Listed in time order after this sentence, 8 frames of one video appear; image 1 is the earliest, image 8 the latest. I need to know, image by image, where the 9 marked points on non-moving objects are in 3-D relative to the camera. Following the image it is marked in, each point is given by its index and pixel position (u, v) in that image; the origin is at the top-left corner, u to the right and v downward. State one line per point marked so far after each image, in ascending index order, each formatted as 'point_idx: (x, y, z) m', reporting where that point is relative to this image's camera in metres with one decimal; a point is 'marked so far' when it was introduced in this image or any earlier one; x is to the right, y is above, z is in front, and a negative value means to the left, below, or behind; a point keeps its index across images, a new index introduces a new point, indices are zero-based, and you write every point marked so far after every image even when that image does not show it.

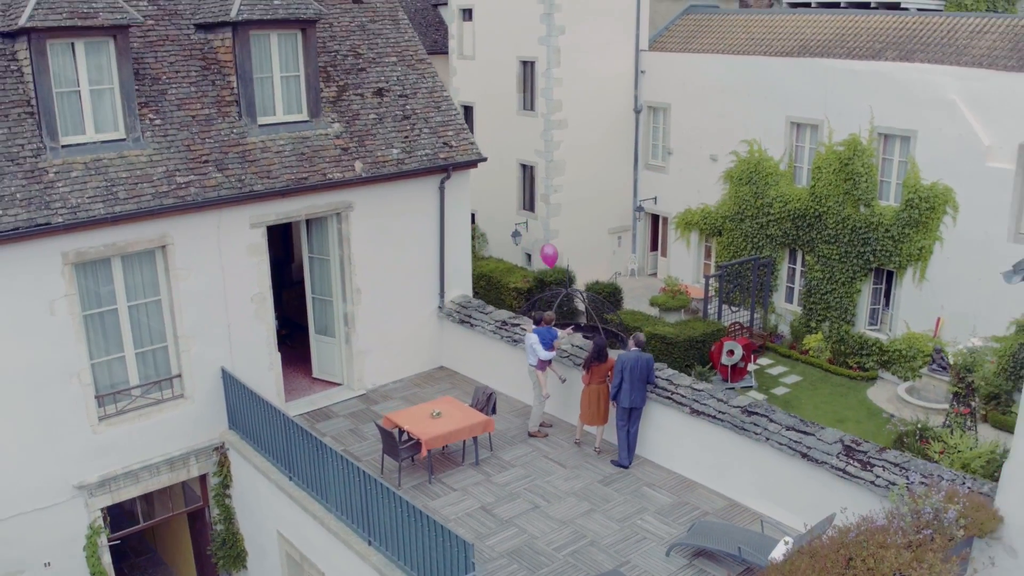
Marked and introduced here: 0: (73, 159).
0: (-5.1, +1.5, +10.6) m
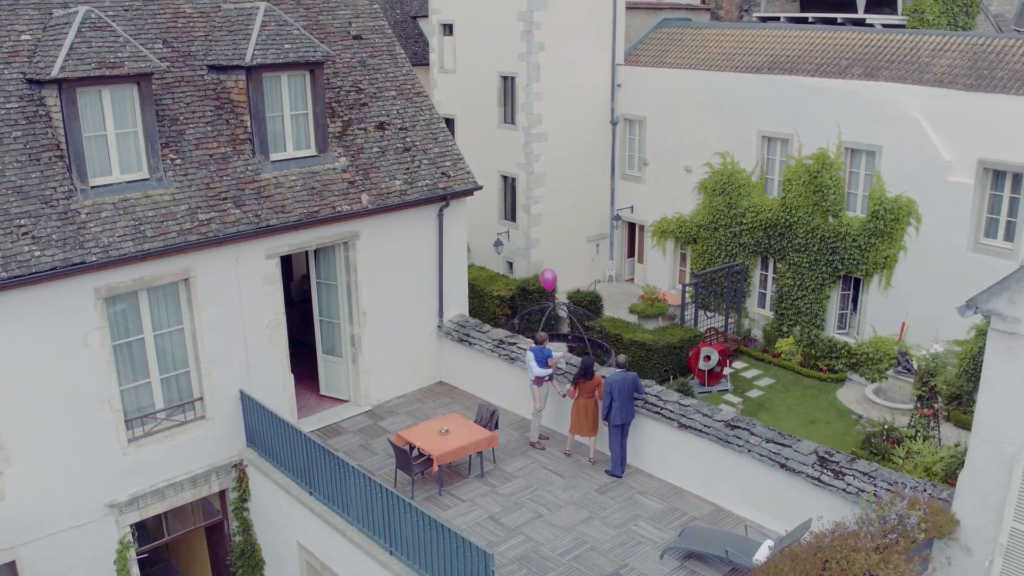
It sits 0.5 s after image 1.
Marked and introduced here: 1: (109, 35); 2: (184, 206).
0: (-5.1, +1.1, +11.4) m
1: (-5.0, +3.2, +11.4) m
2: (-4.2, +1.1, +11.9) m
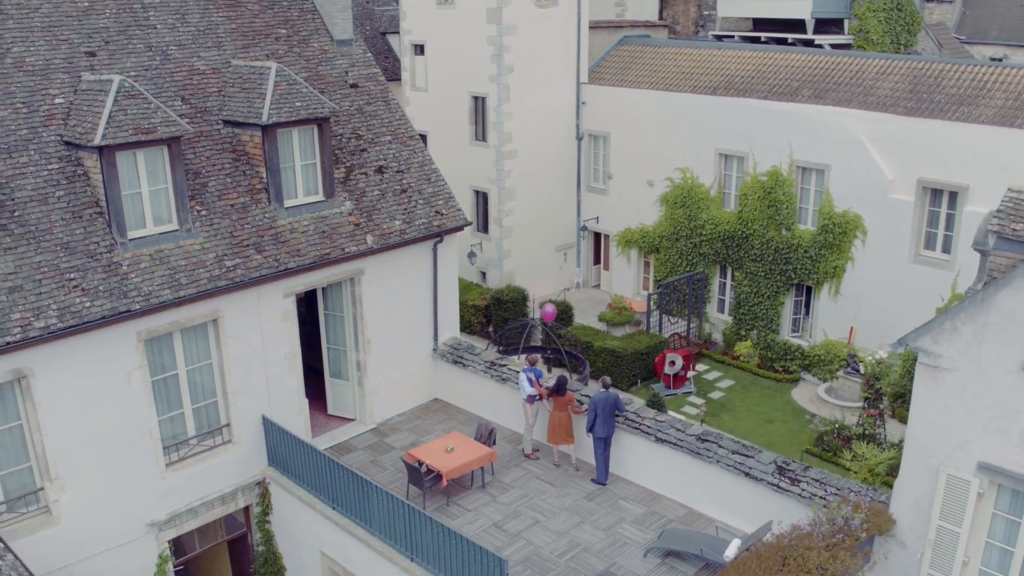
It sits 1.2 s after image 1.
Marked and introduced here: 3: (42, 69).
0: (-5.1, +0.5, +12.6) m
1: (-5.1, +2.6, +12.6) m
2: (-4.3, +0.5, +13.2) m
3: (-6.9, +3.2, +13.4) m
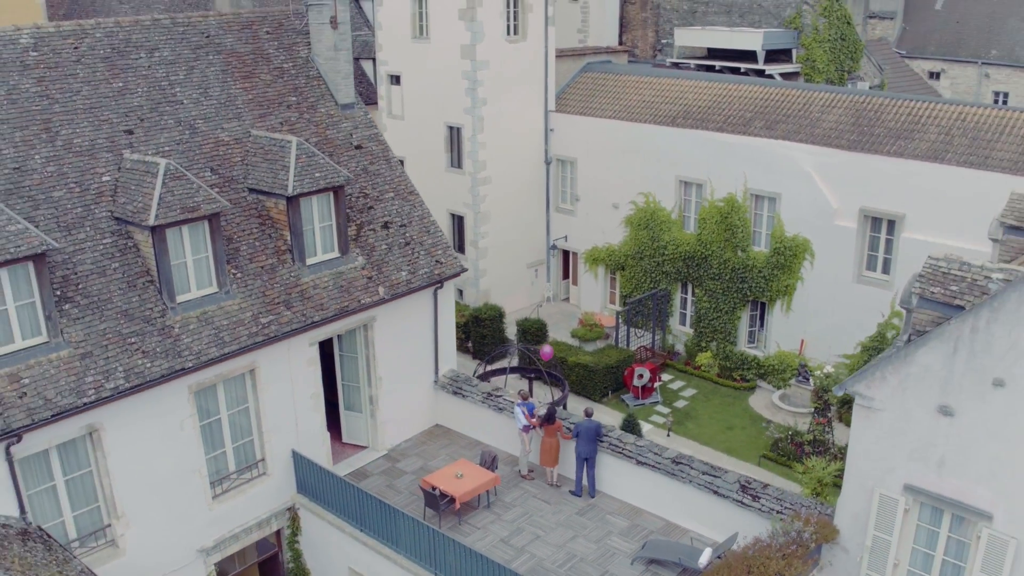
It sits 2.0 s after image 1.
0: (-5.1, -0.4, +14.4) m
1: (-5.1, +1.7, +14.4) m
2: (-4.3, -0.4, +15.0) m
3: (-7.0, +2.3, +15.0) m
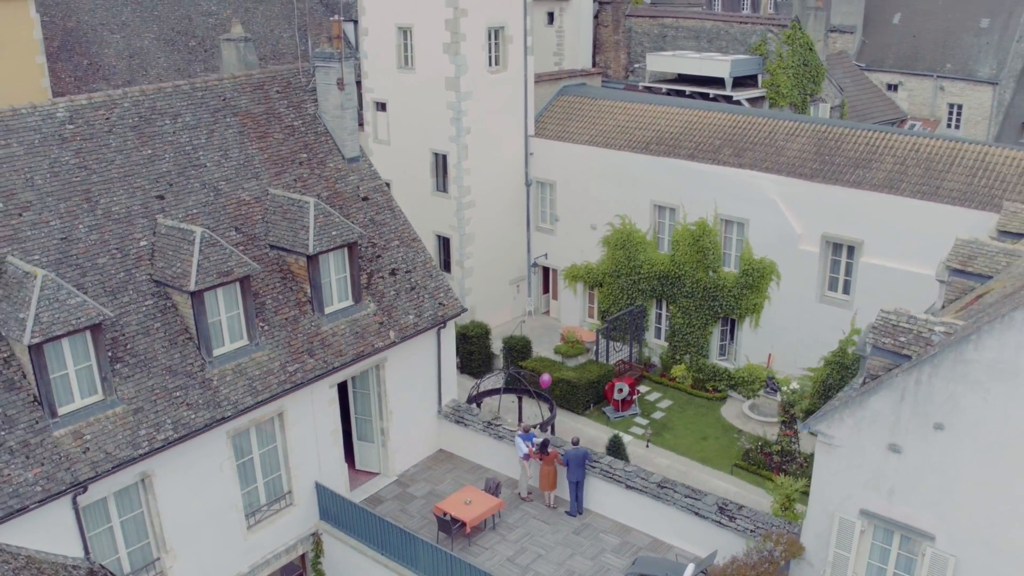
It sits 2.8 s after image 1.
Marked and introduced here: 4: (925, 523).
0: (-5.1, -1.4, +16.0) m
1: (-5.1, +0.7, +15.9) m
2: (-4.3, -1.3, +16.6) m
3: (-7.0, +1.3, +16.5) m
4: (+6.3, -3.6, +13.9) m
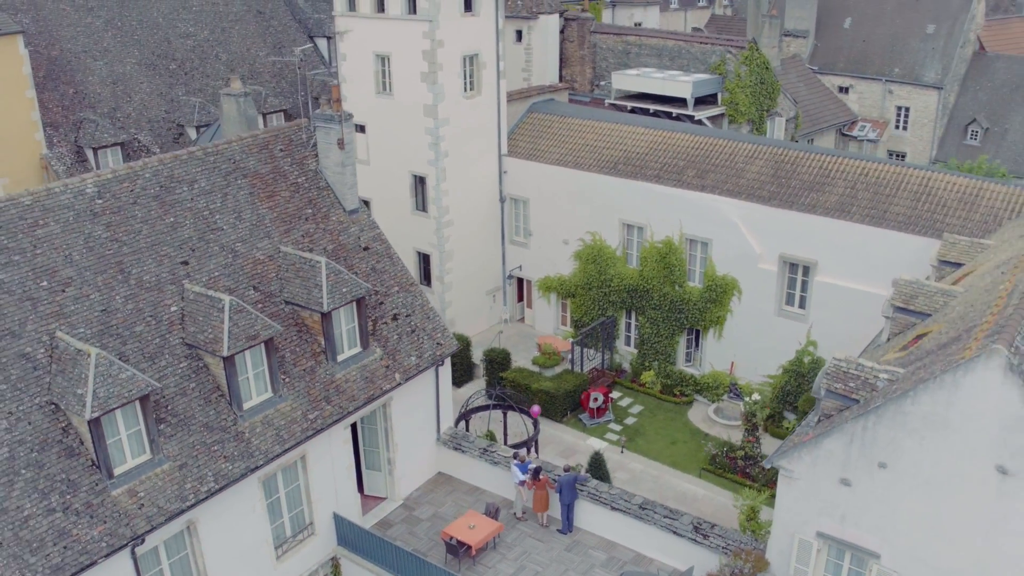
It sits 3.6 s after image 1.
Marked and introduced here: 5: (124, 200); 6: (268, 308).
0: (-5.1, -2.5, +17.8) m
1: (-5.1, -0.5, +17.6) m
2: (-4.3, -2.5, +18.5) m
3: (-7.0, +0.1, +18.1) m
4: (+6.4, -4.6, +16.3) m
5: (-7.9, +1.8, +18.5) m
6: (-5.2, -0.4, +19.3) m
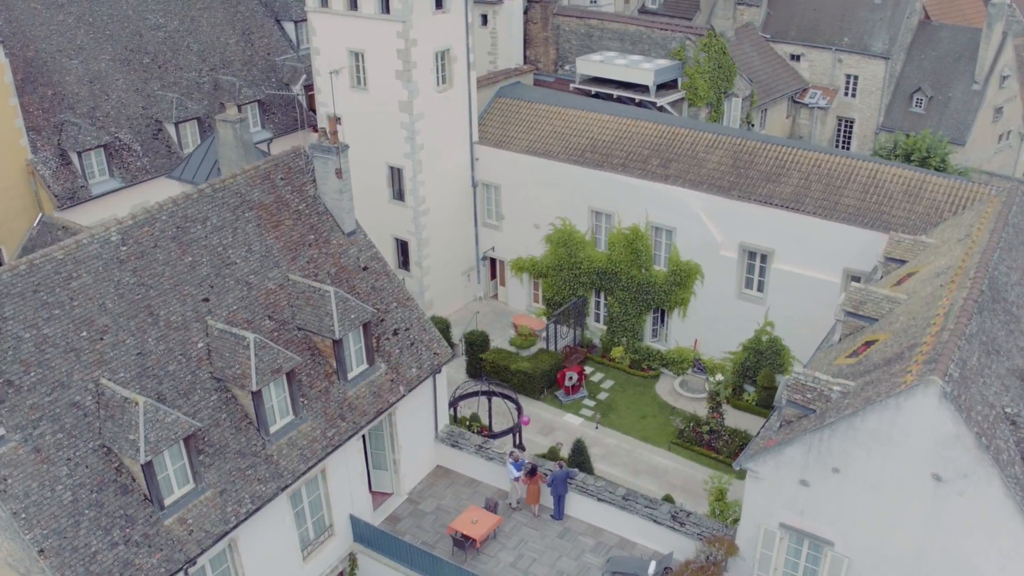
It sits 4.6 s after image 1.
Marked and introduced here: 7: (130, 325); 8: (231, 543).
0: (-5.1, -3.3, +19.7) m
1: (-5.2, -1.3, +19.4) m
2: (-4.3, -3.2, +20.4) m
3: (-7.1, -0.7, +19.7) m
4: (+6.5, -5.1, +19.0) m
5: (-8.0, +1.0, +20.0) m
6: (-5.3, -1.1, +21.0) m
7: (-7.9, -0.8, +18.9) m
8: (-5.8, -5.2, +18.7) m
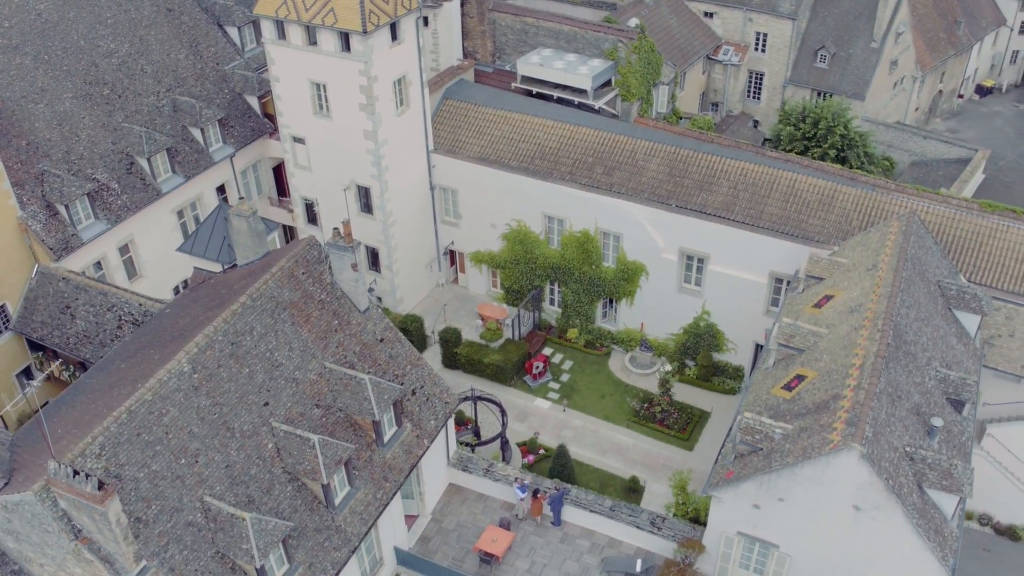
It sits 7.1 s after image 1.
0: (-4.5, -6.0, +24.2) m
1: (-4.7, -4.0, +23.6) m
2: (-3.9, -5.7, +25.0) m
3: (-6.7, -3.6, +23.6) m
4: (+7.2, -6.9, +24.9) m
5: (-7.8, -2.0, +23.5) m
6: (-5.0, -3.6, +25.1) m
7: (-7.4, -3.8, +22.7) m
8: (-5.0, -8.1, +23.5) m
